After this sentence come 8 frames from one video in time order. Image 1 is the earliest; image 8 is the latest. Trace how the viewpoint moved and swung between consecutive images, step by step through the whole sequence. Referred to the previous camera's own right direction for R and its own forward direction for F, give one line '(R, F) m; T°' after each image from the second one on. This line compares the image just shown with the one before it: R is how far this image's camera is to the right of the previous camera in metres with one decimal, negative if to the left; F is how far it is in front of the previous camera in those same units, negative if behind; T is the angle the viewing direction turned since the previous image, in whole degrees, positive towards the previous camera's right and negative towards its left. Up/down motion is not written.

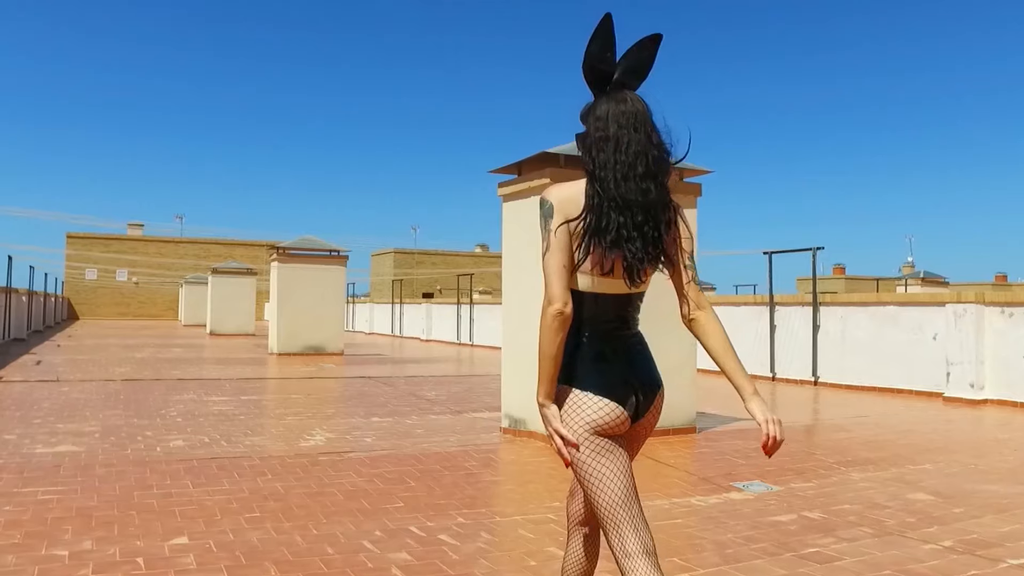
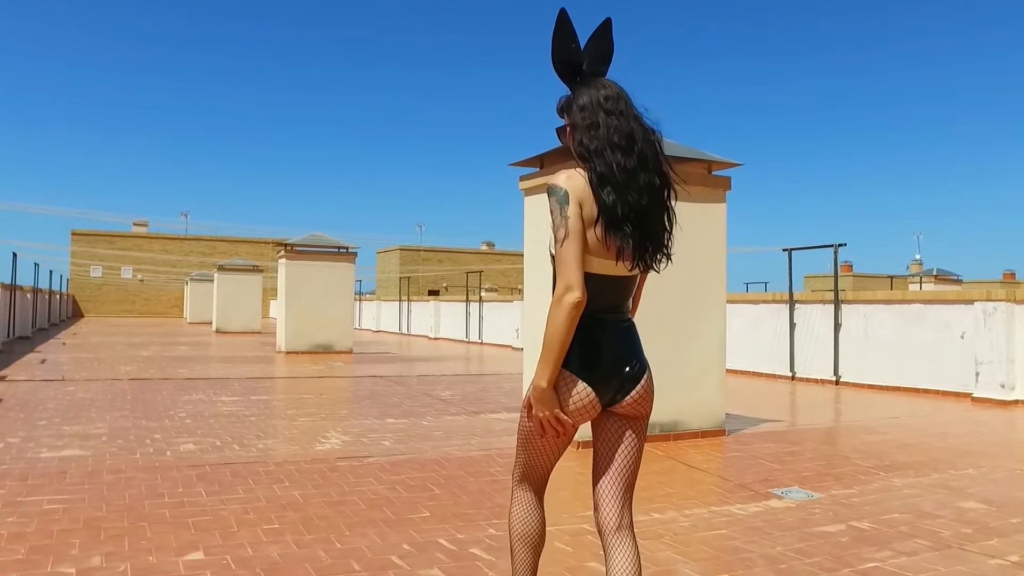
(-0.2, +0.3) m; 0°
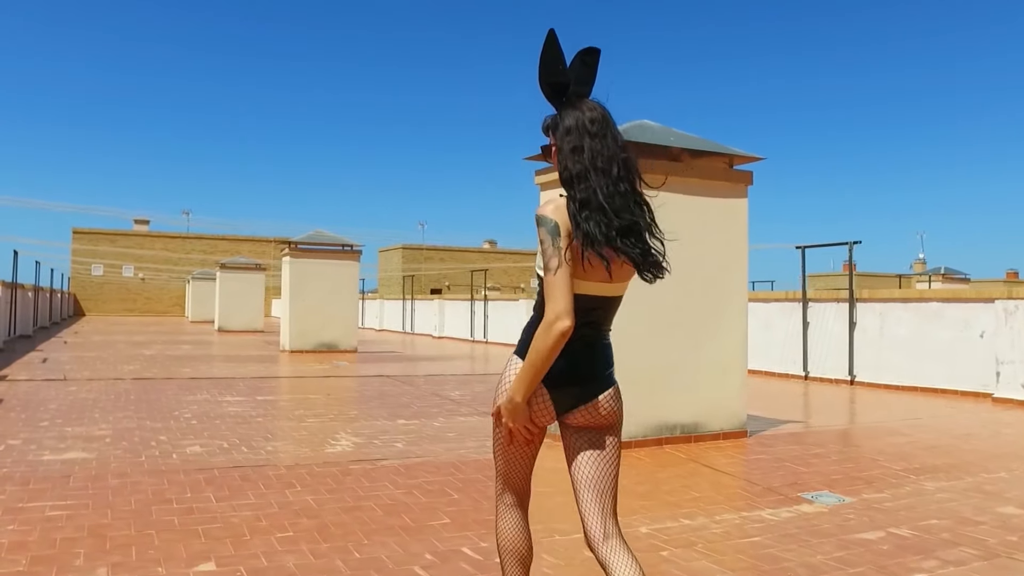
(-0.1, +0.2) m; 0°
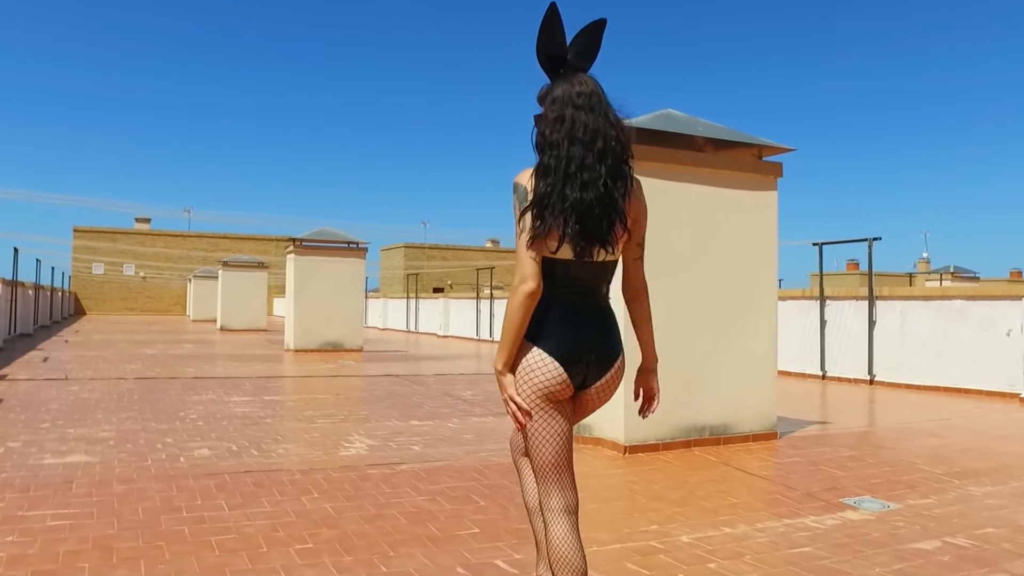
(-0.2, +0.3) m; 0°
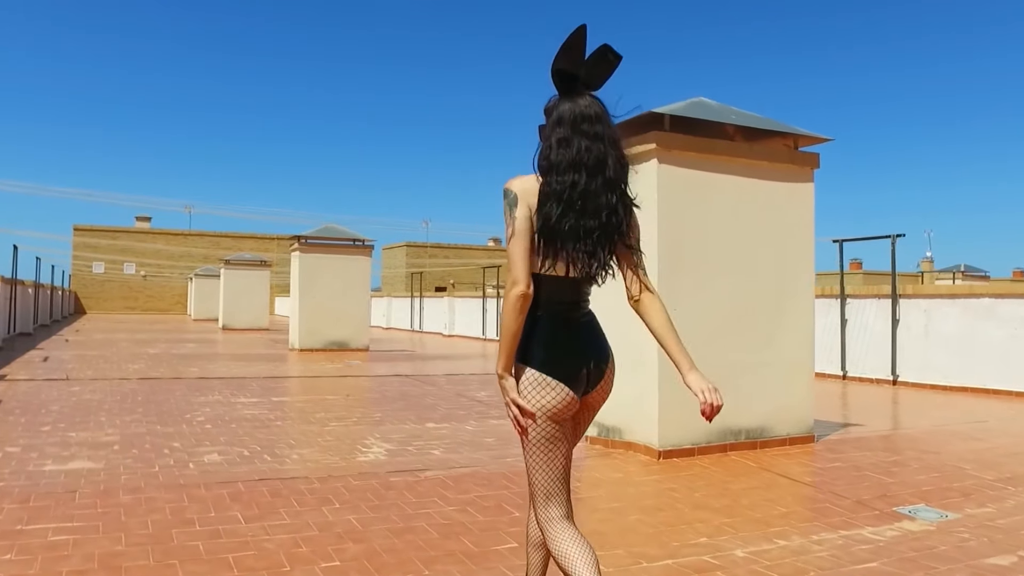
(-0.2, +0.3) m; 0°
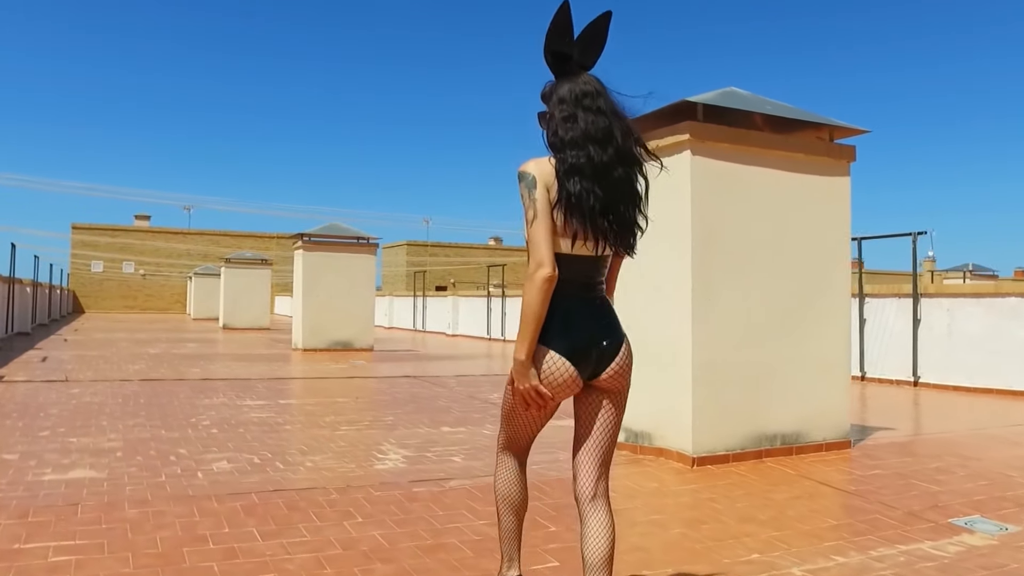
(-0.2, +0.3) m; 0°
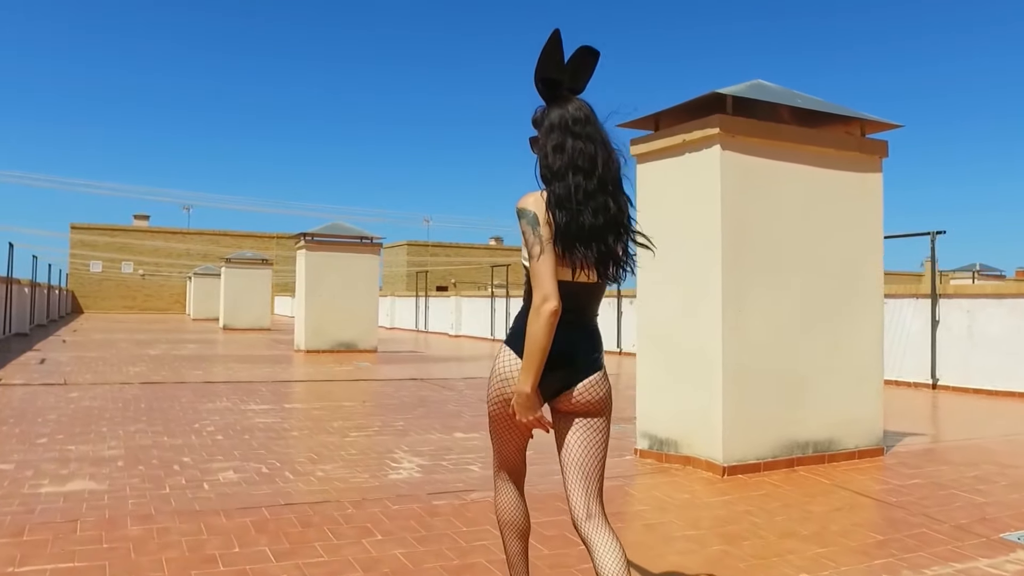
(-0.1, +0.3) m; 0°
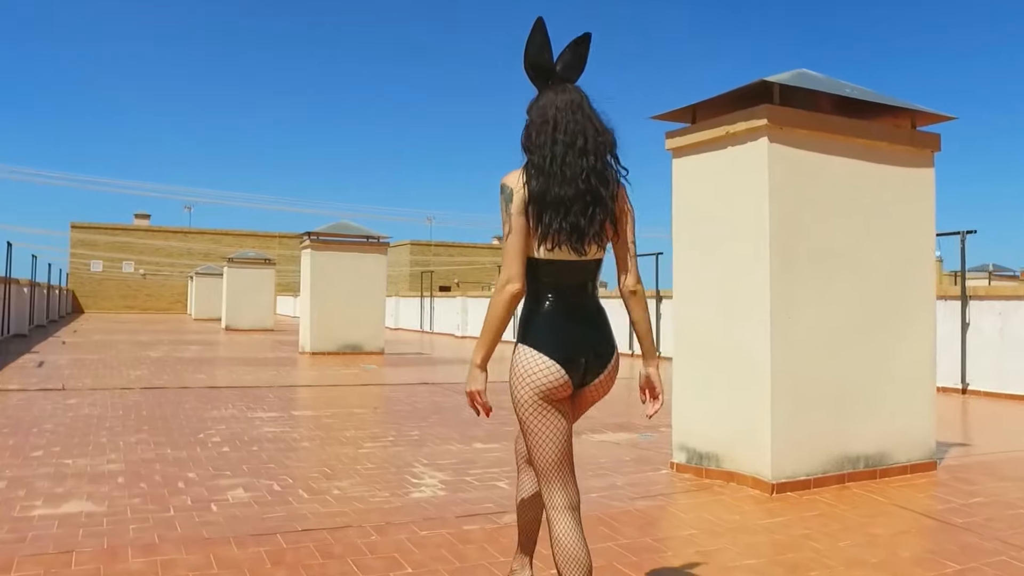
(-0.2, +0.4) m; 0°
